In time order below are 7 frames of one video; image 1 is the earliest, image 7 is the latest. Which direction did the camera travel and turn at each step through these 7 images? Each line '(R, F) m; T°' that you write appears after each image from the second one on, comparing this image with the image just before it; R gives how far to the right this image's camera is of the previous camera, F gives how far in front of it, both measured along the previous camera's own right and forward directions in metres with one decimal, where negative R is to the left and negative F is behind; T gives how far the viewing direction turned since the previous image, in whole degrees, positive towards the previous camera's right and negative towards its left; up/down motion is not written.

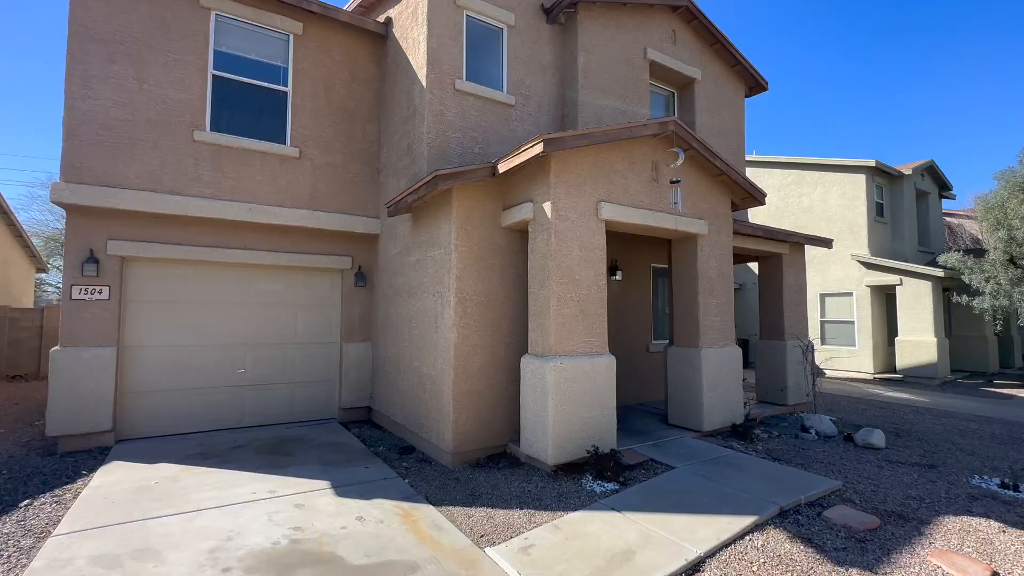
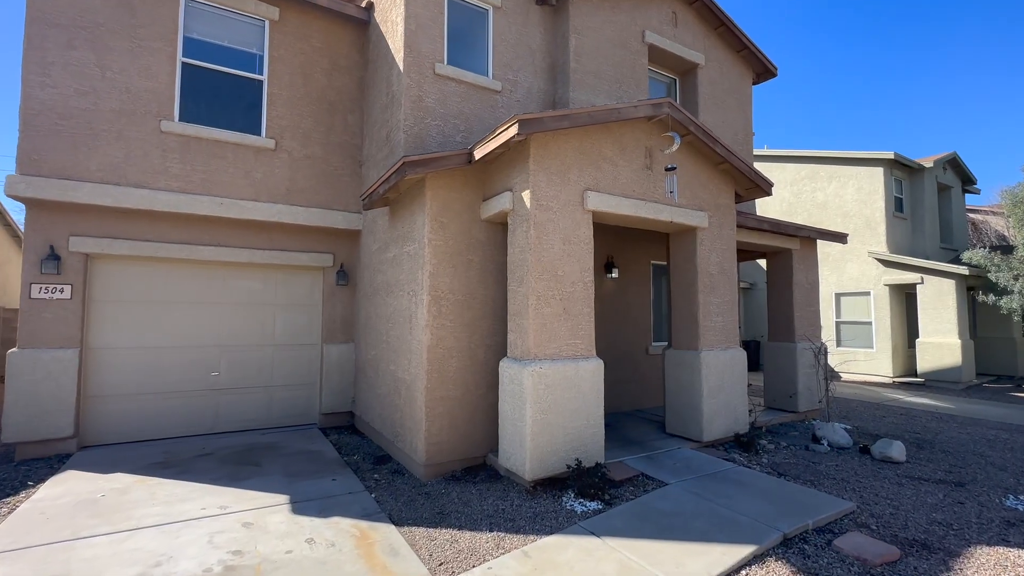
(+0.4, +0.5) m; -1°
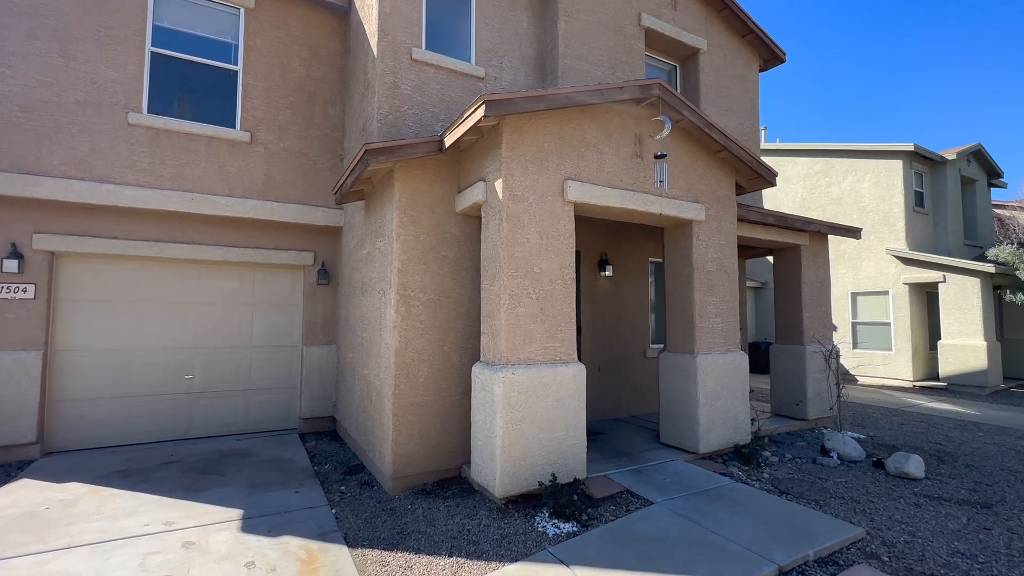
(+0.4, +0.5) m; -2°
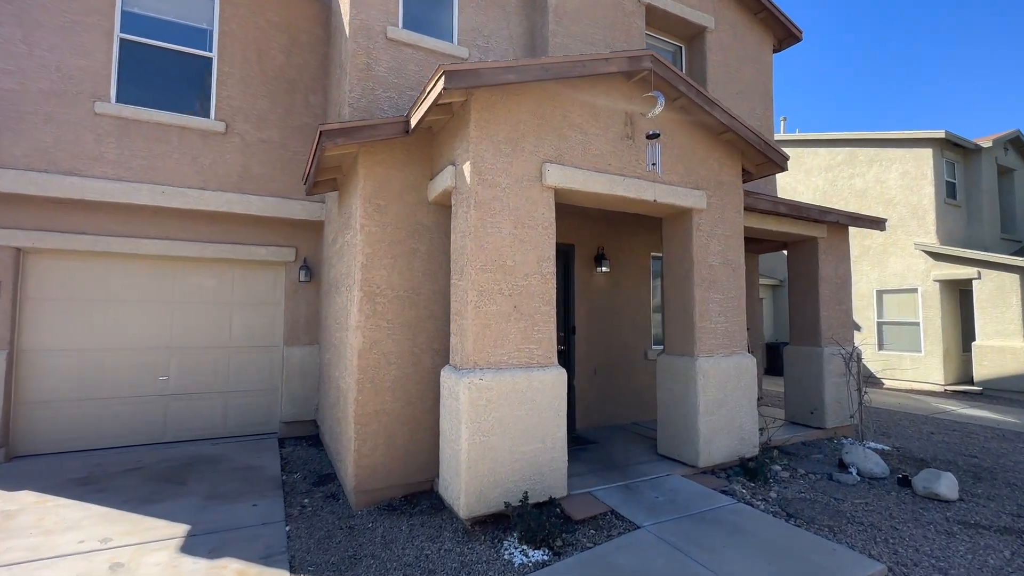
(+0.4, +0.5) m; -2°
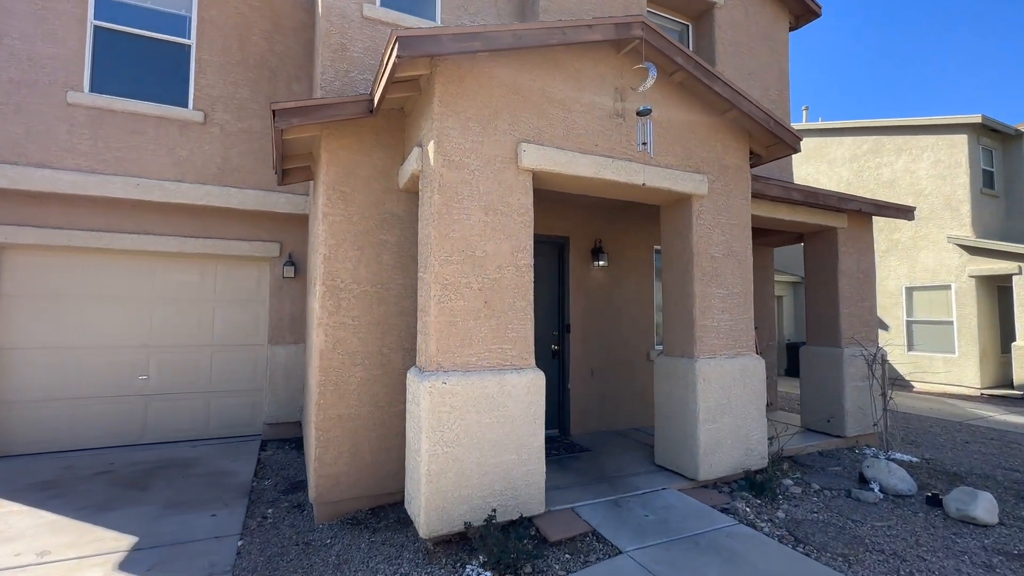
(+0.4, +0.5) m; -2°
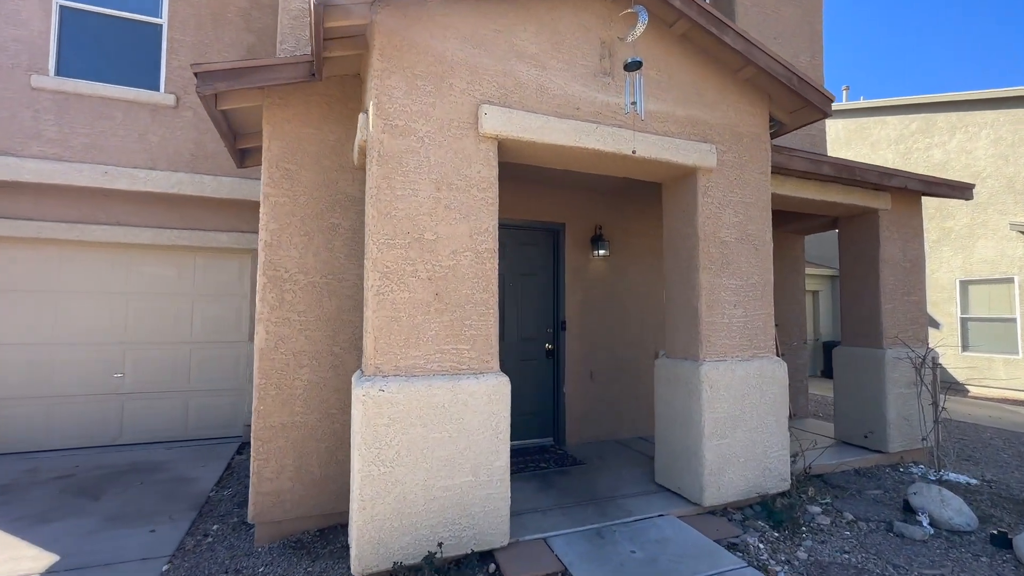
(+0.5, +0.7) m; -4°
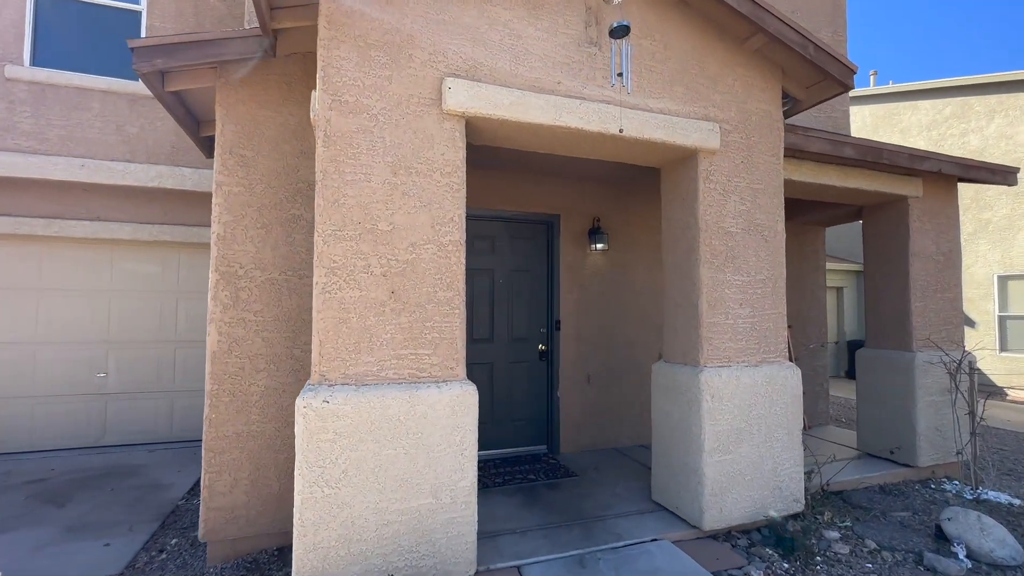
(+0.3, +0.4) m; -2°
